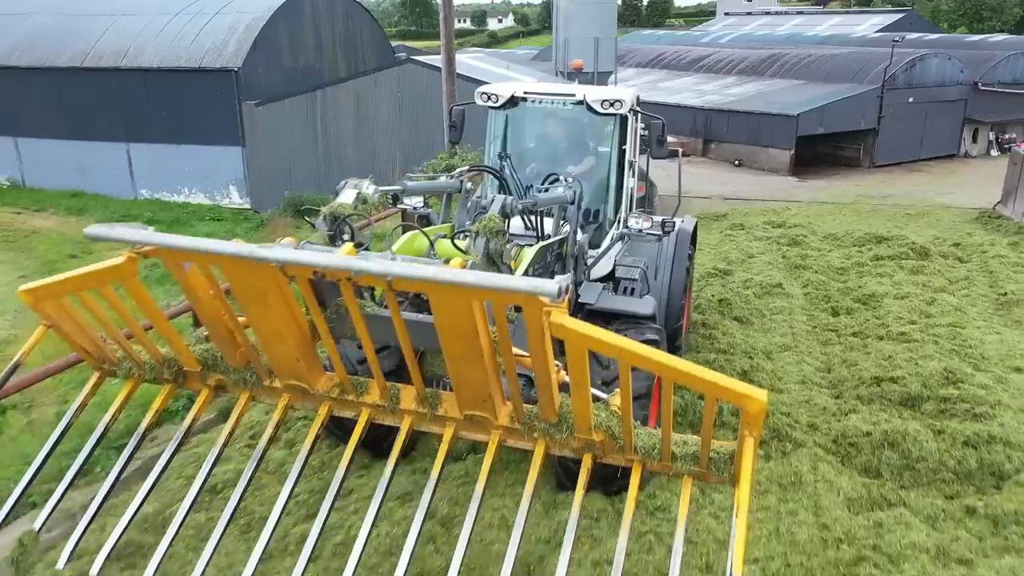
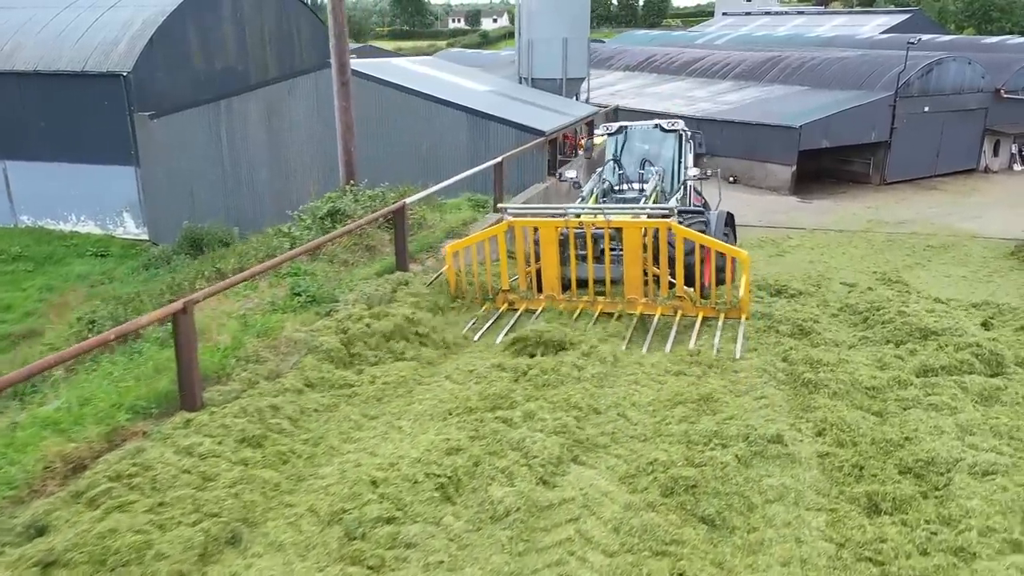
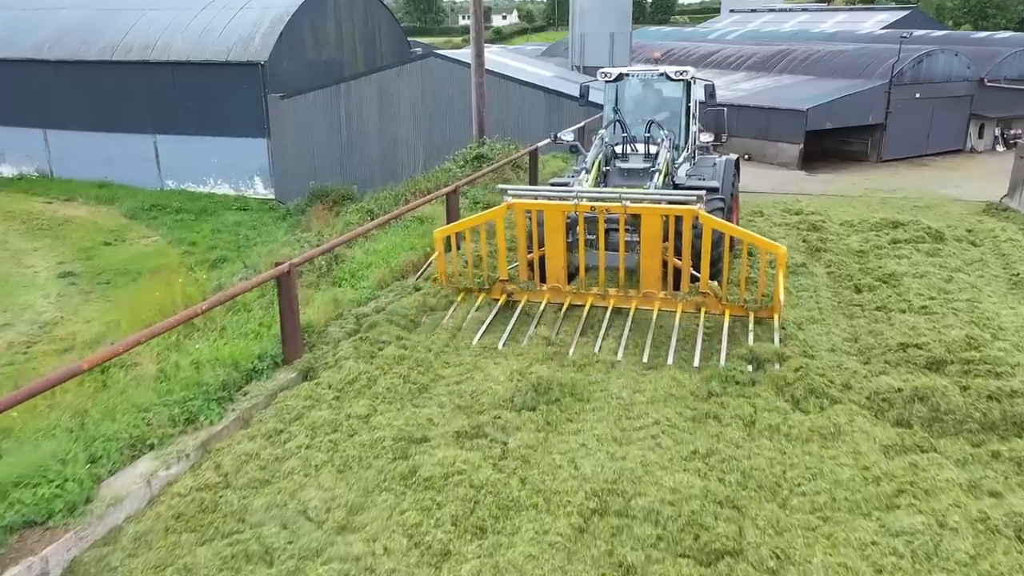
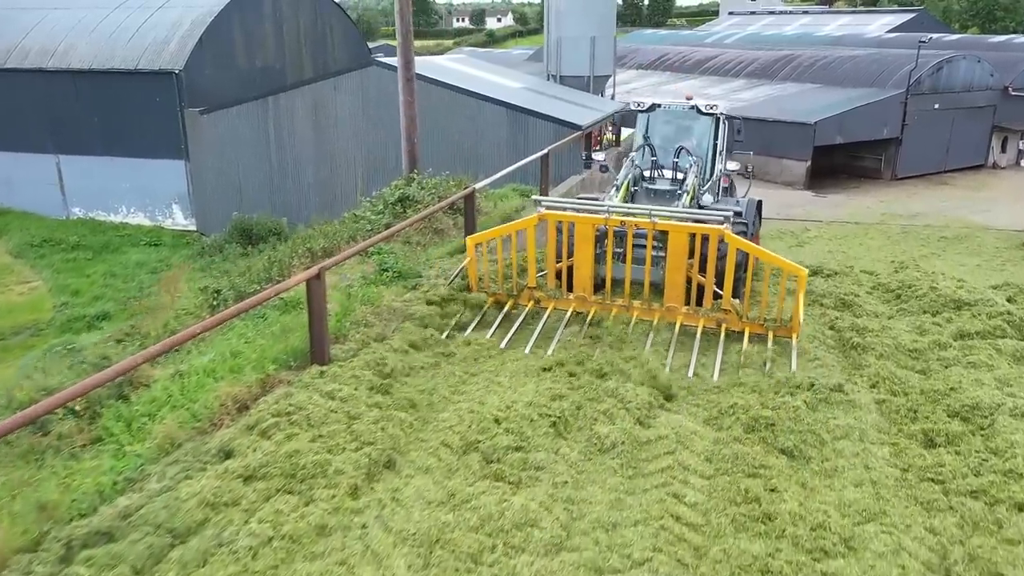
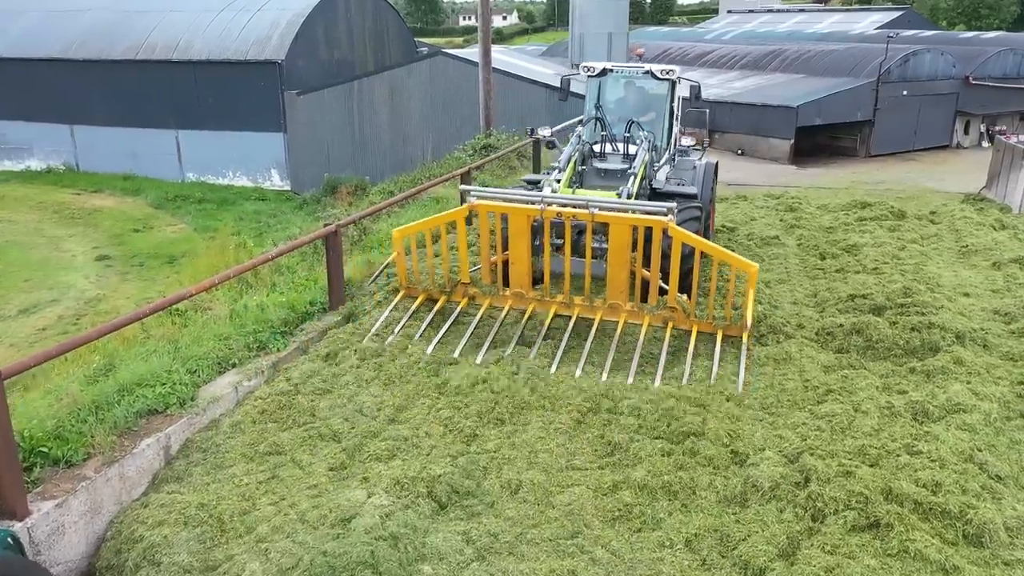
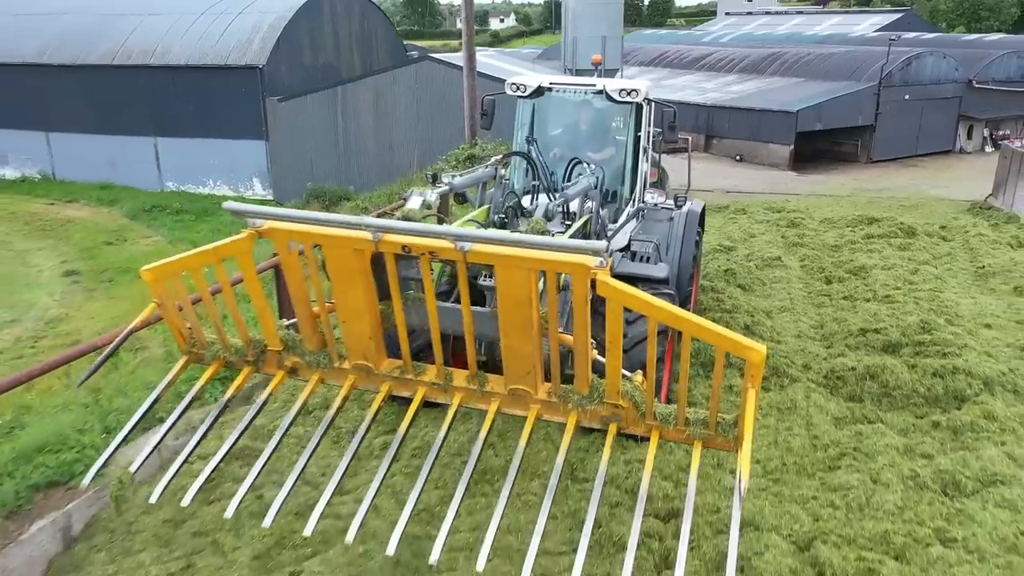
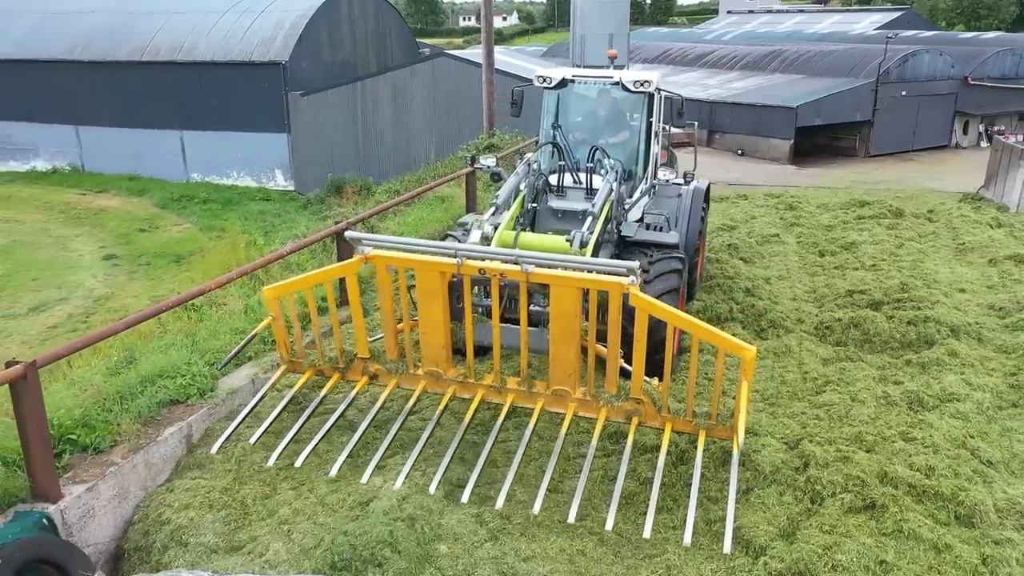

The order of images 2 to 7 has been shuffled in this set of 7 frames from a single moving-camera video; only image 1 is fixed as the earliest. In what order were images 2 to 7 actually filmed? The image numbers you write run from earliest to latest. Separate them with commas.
6, 7, 5, 3, 4, 2
